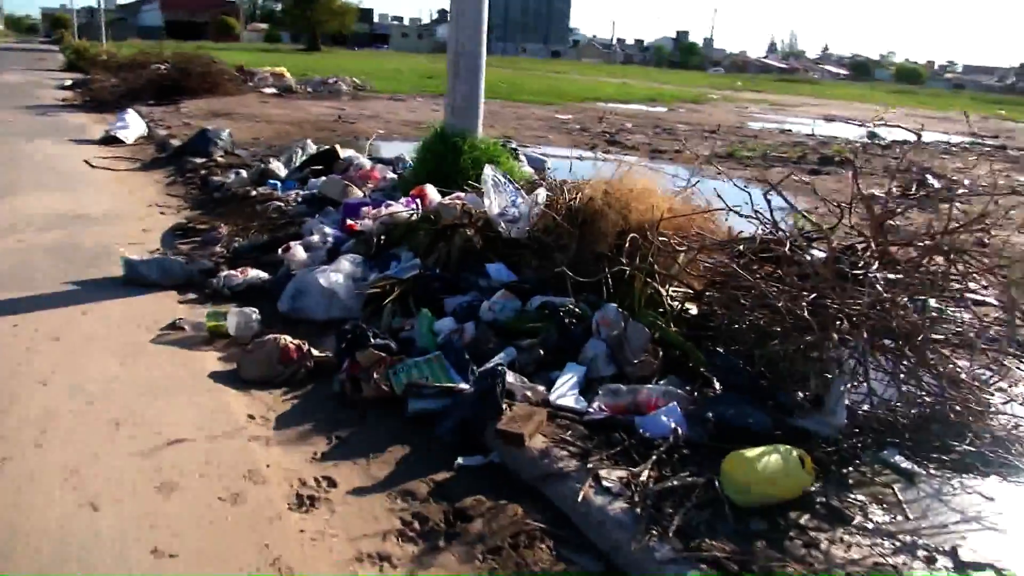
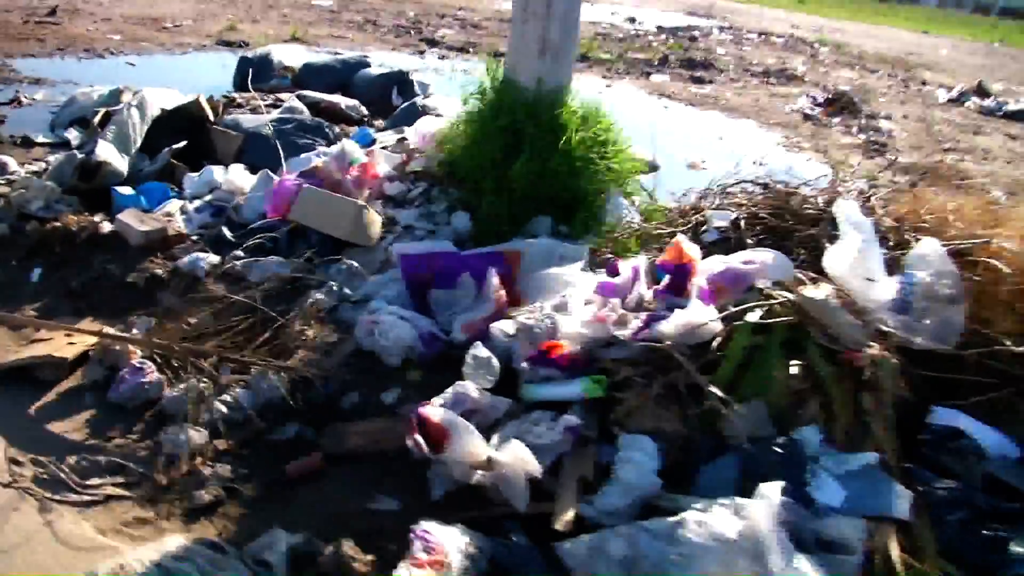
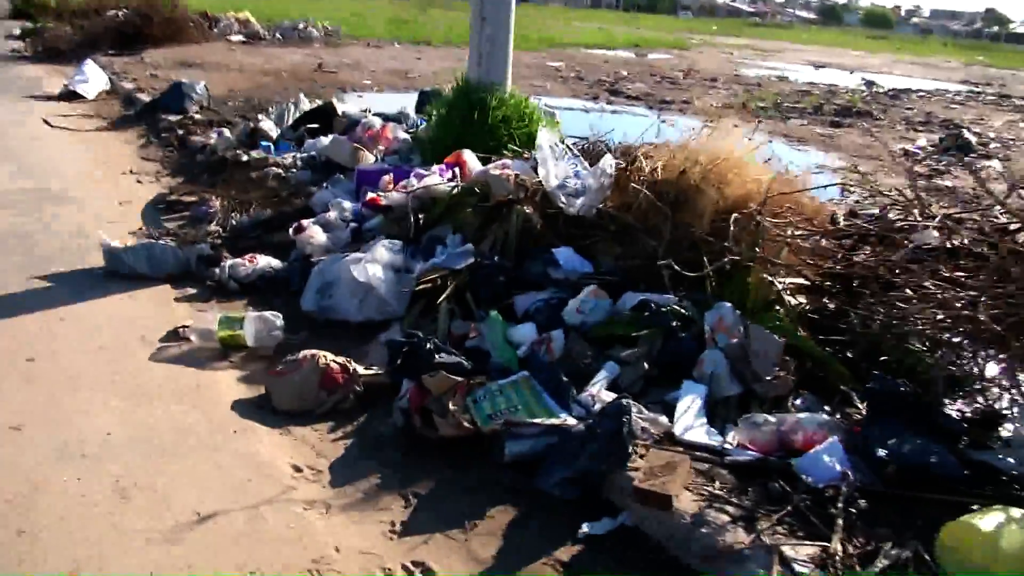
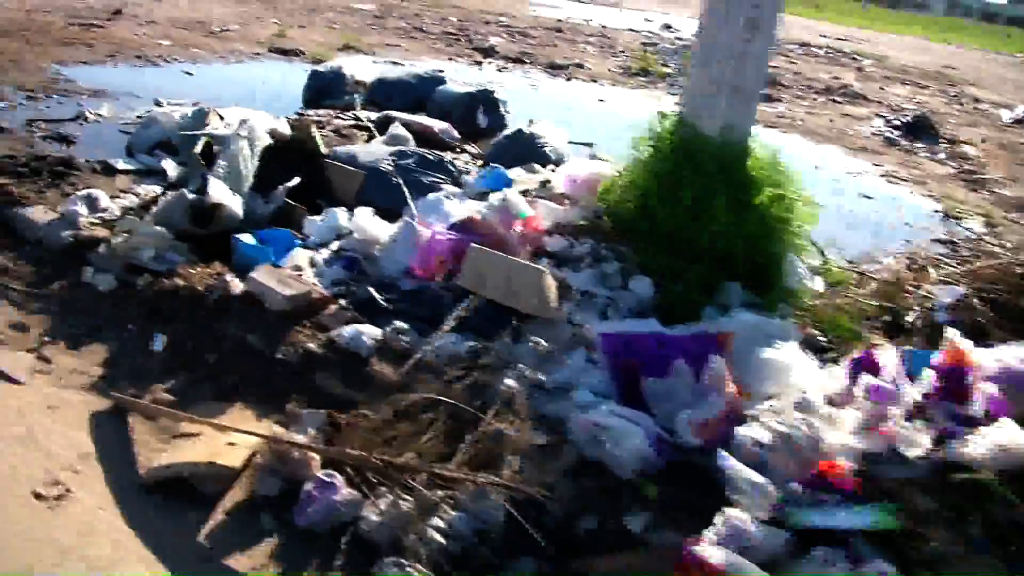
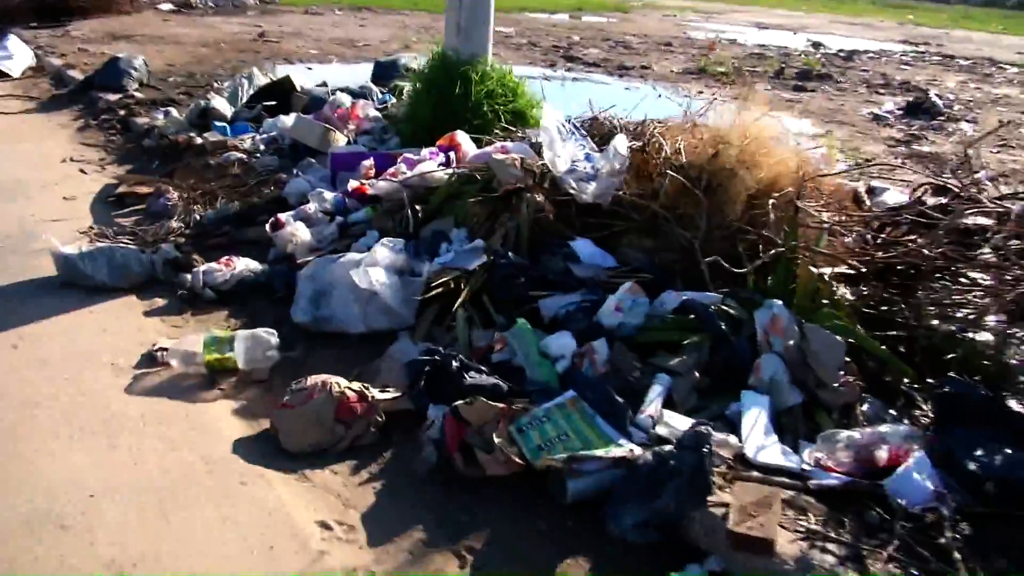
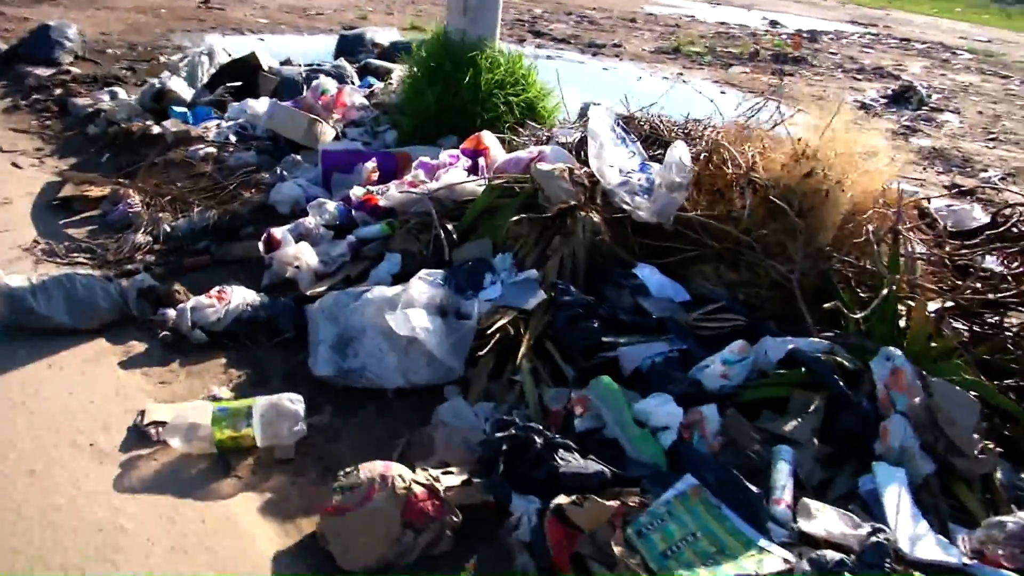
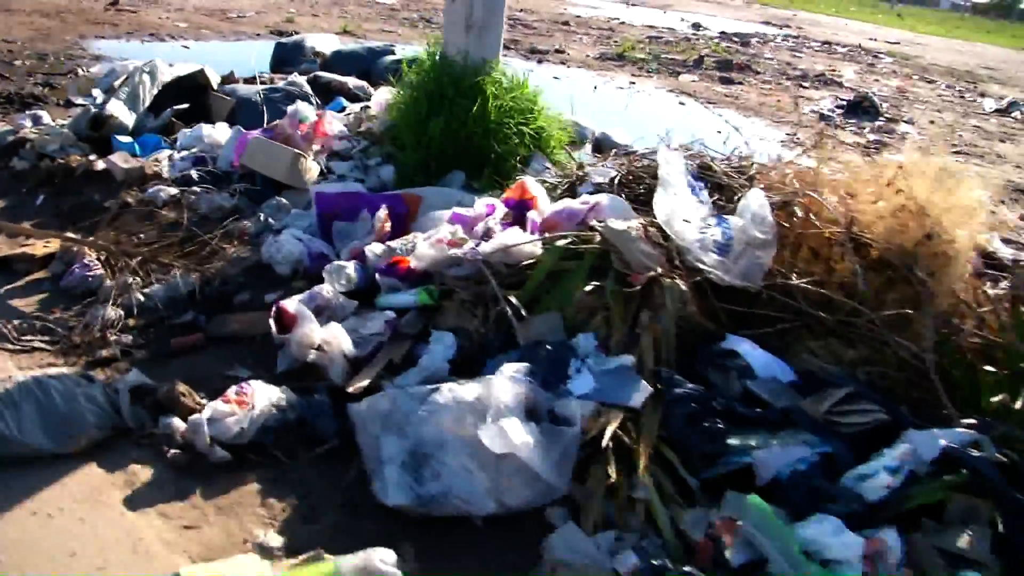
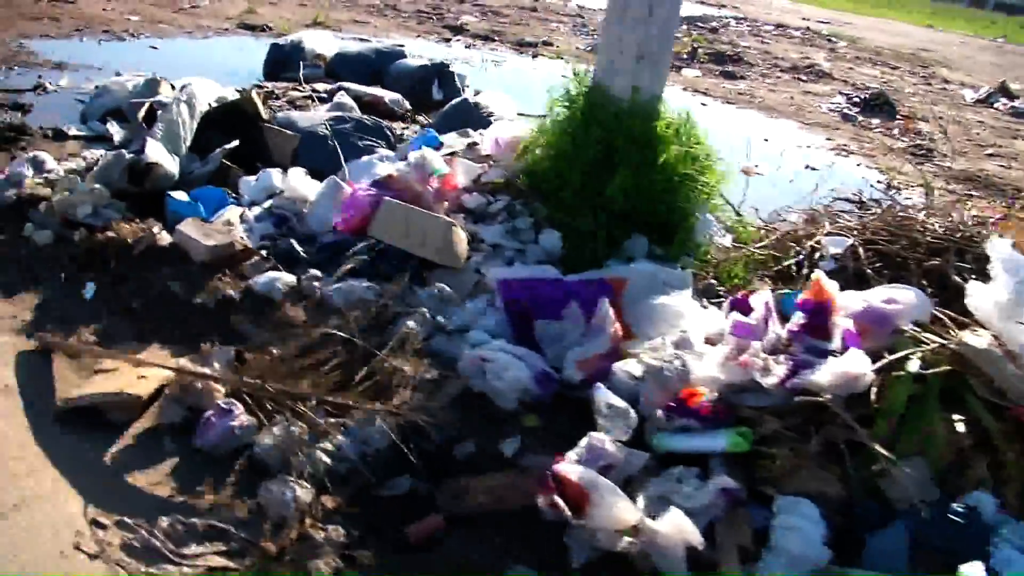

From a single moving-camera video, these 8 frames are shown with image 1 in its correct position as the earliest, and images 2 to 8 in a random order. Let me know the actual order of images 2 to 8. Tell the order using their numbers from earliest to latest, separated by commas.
3, 5, 6, 7, 2, 8, 4
